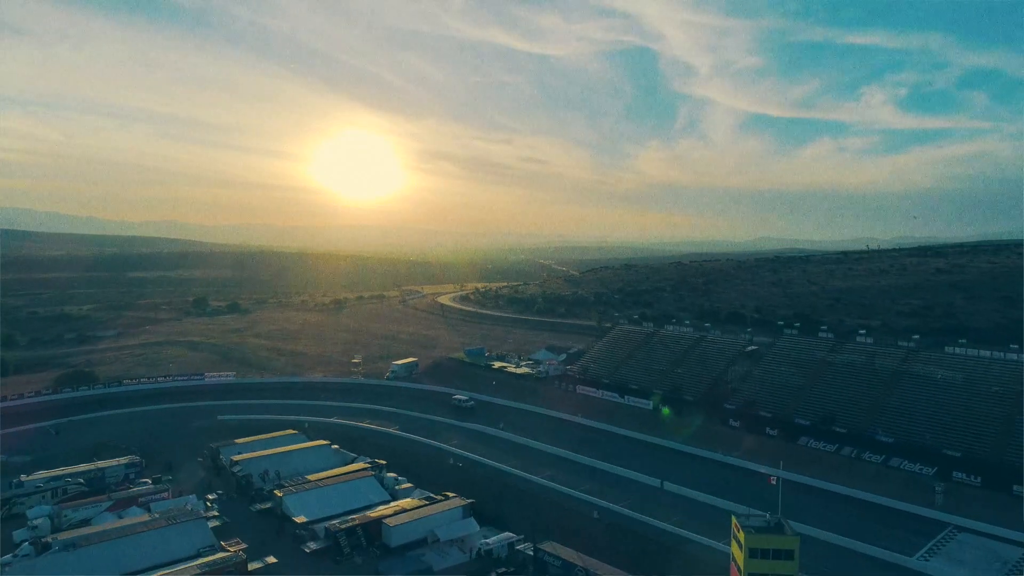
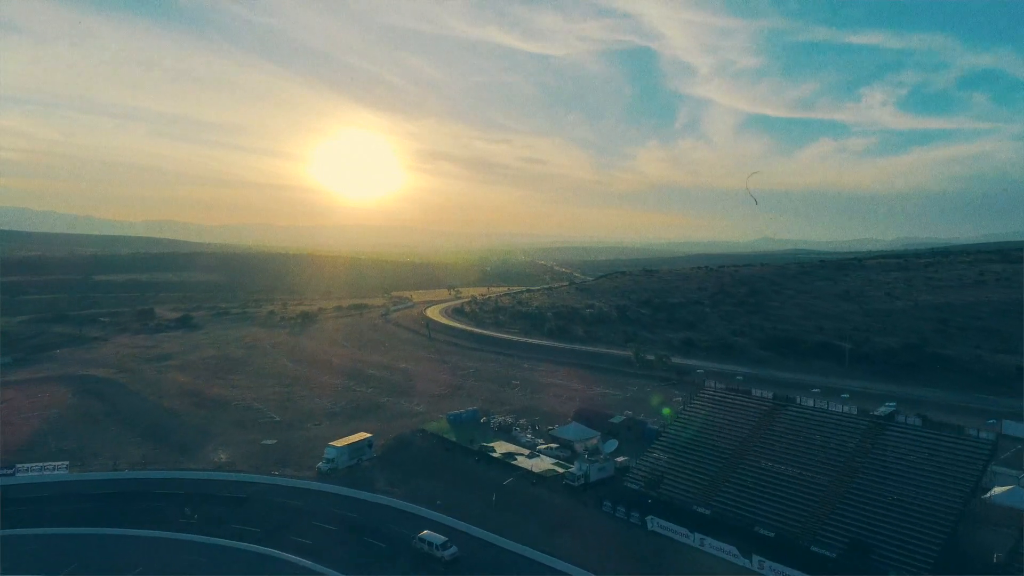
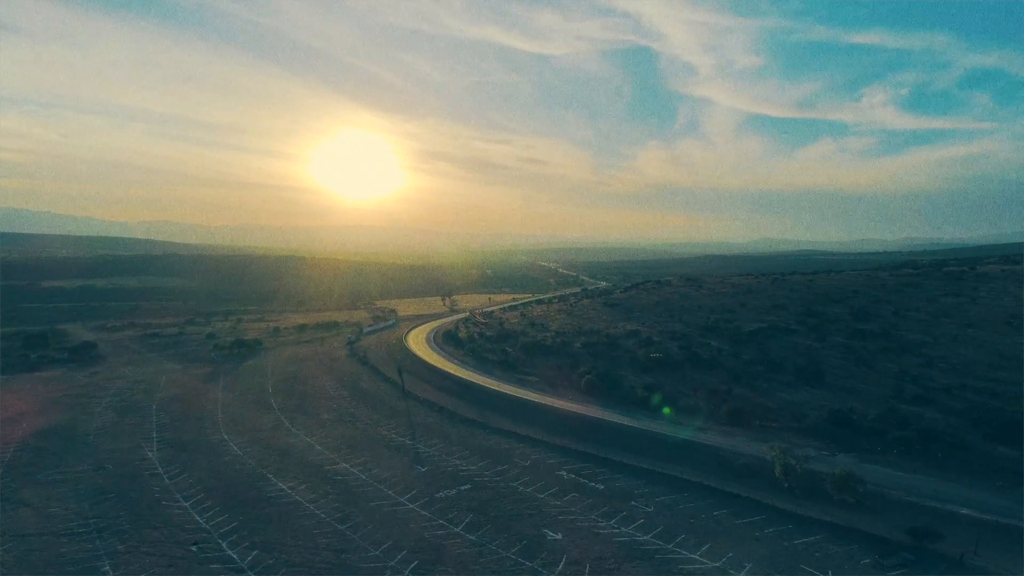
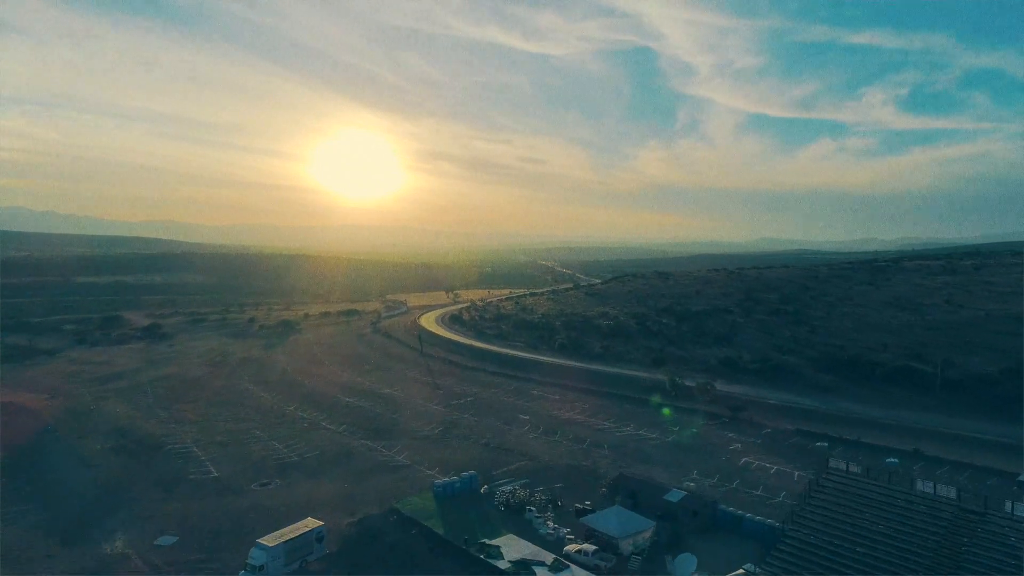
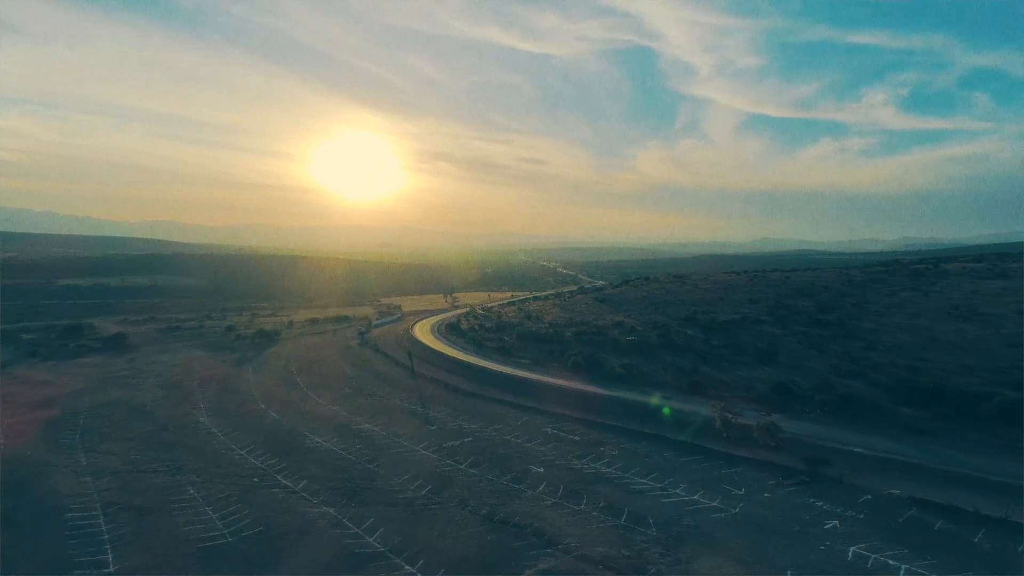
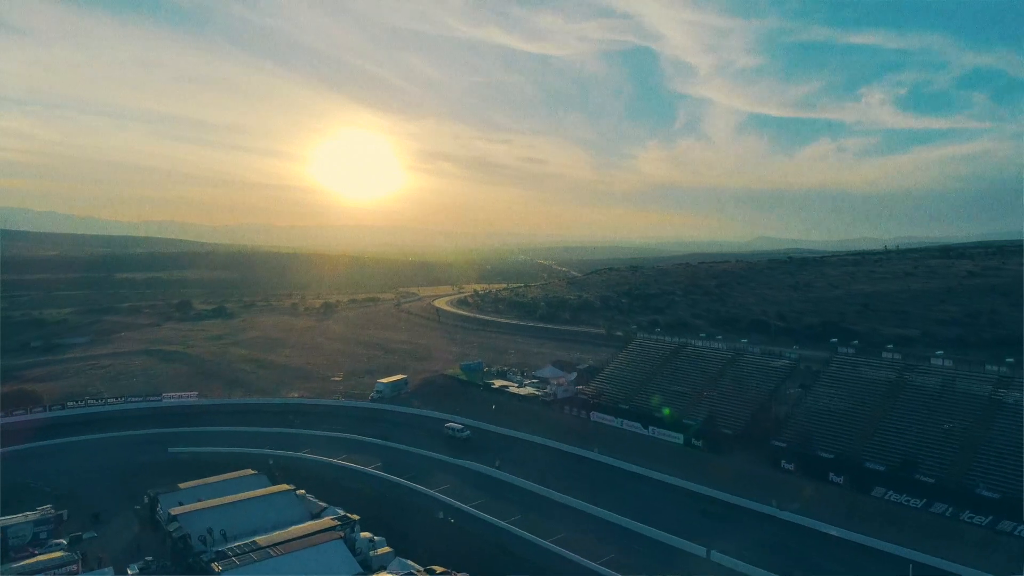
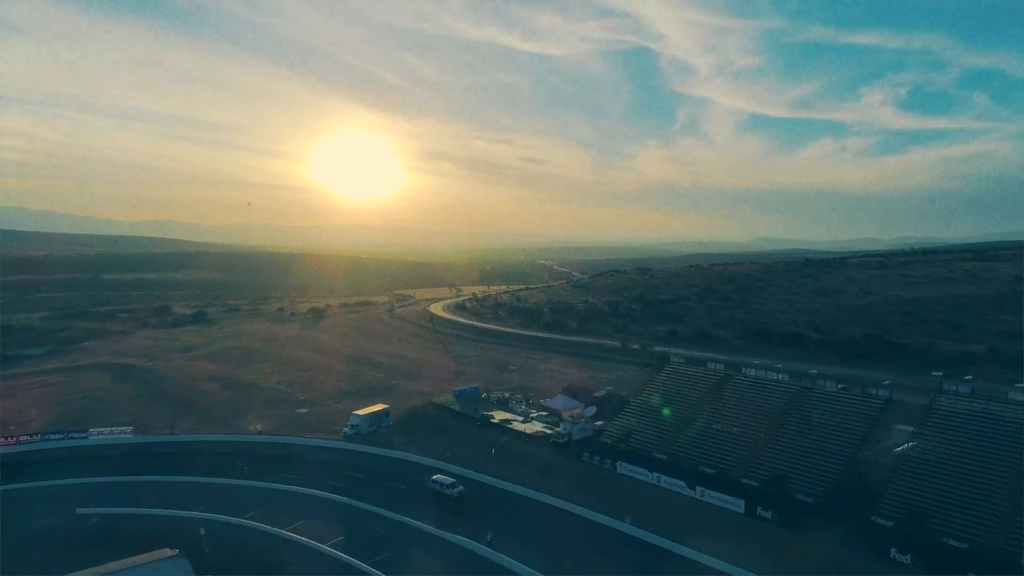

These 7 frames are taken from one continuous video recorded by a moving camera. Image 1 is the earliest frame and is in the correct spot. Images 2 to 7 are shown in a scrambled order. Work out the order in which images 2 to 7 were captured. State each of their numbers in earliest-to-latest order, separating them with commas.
6, 7, 2, 4, 5, 3
